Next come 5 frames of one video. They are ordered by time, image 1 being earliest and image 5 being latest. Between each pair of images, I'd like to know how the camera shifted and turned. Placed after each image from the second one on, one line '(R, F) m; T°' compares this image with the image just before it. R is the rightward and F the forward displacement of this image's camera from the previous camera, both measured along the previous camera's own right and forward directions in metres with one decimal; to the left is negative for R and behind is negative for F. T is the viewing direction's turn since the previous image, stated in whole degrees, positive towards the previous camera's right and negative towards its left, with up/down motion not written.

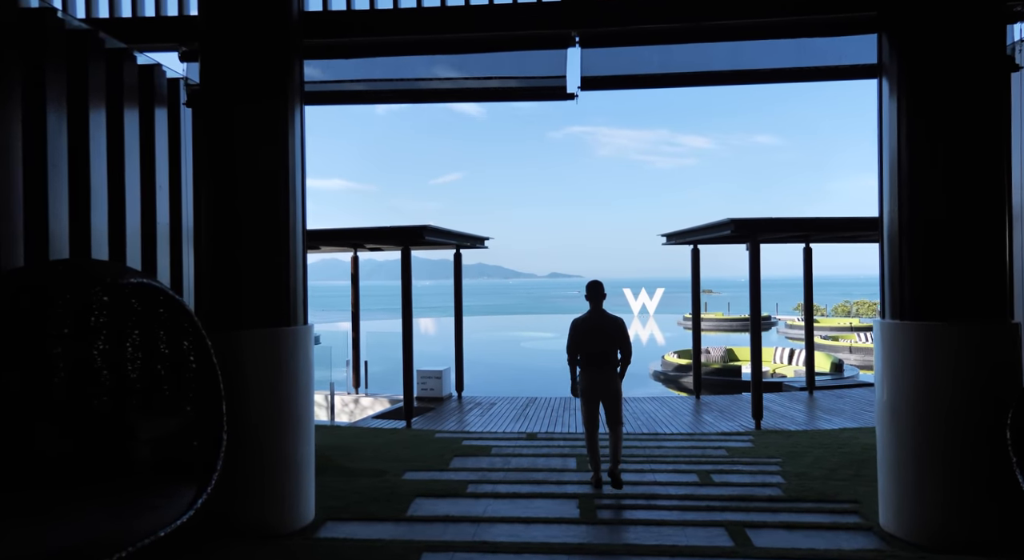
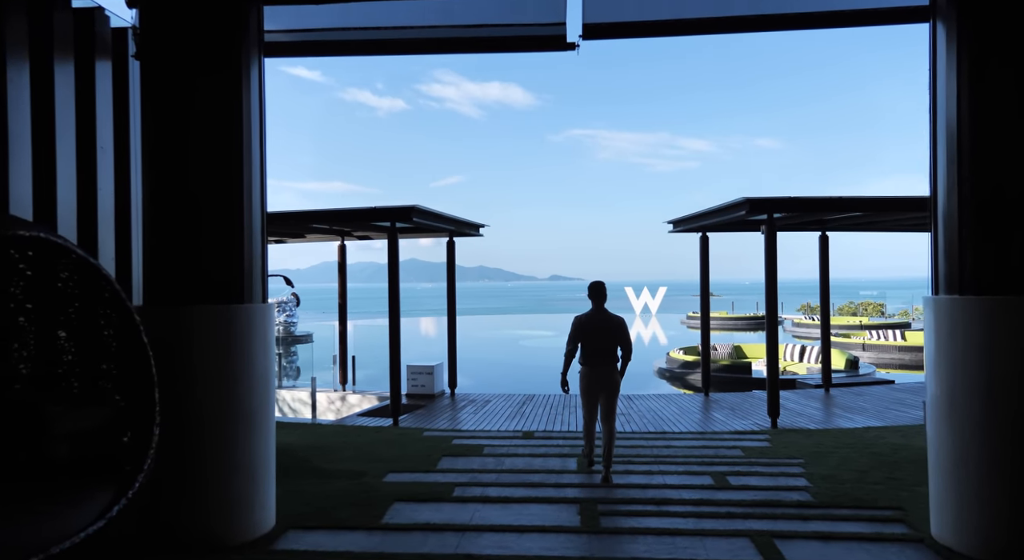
(+0.1, +0.6) m; 0°
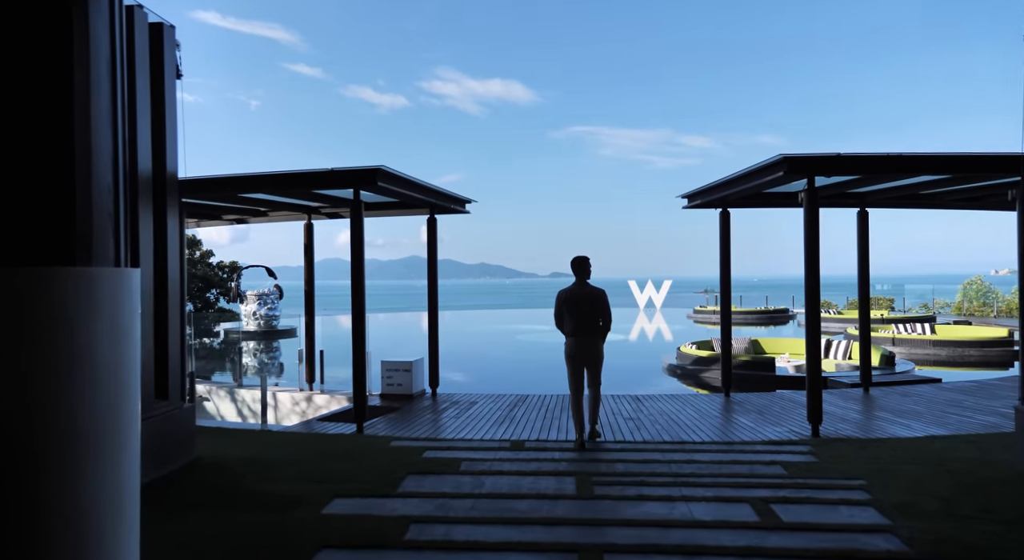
(+0.1, +1.3) m; 0°
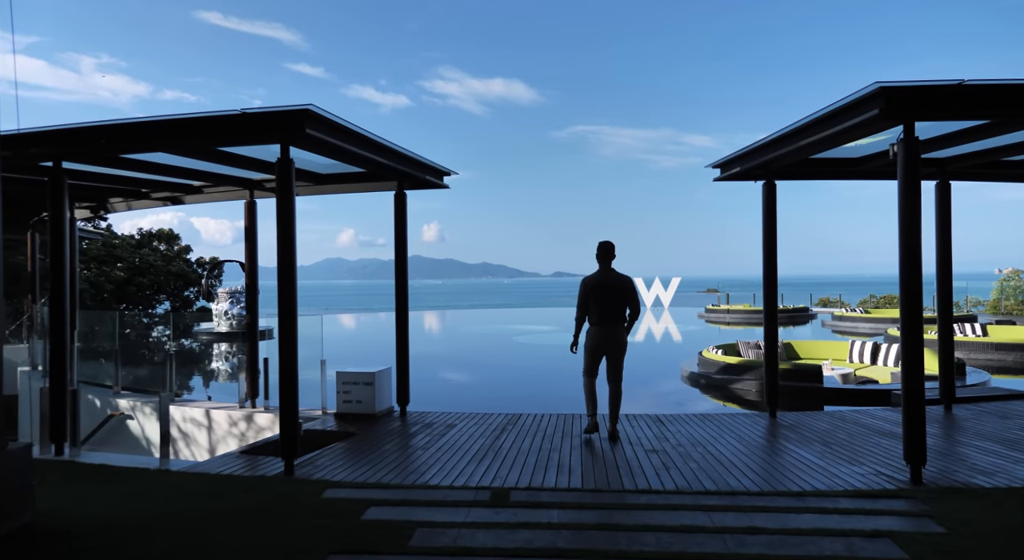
(+0.1, +1.7) m; 0°
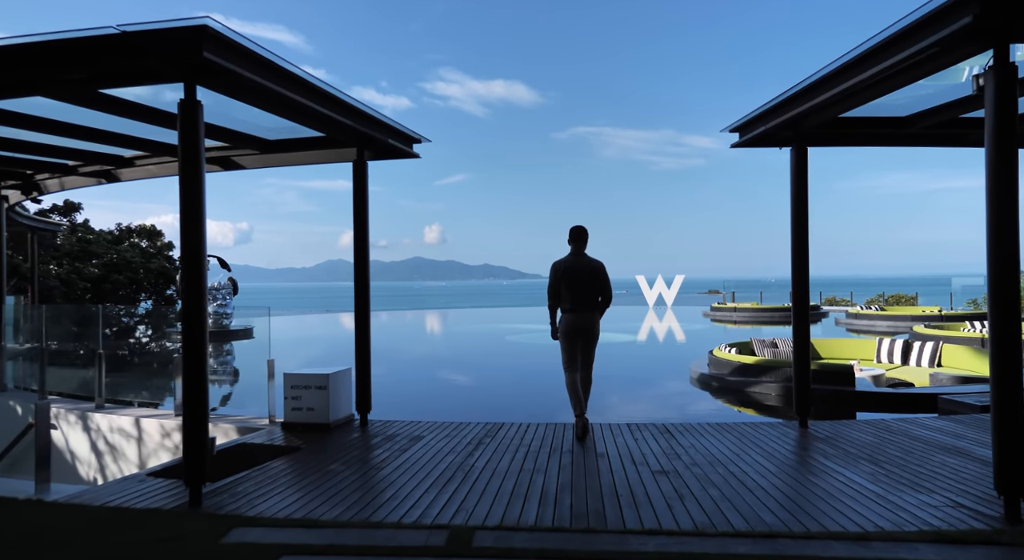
(+0.2, +1.0) m; 0°
